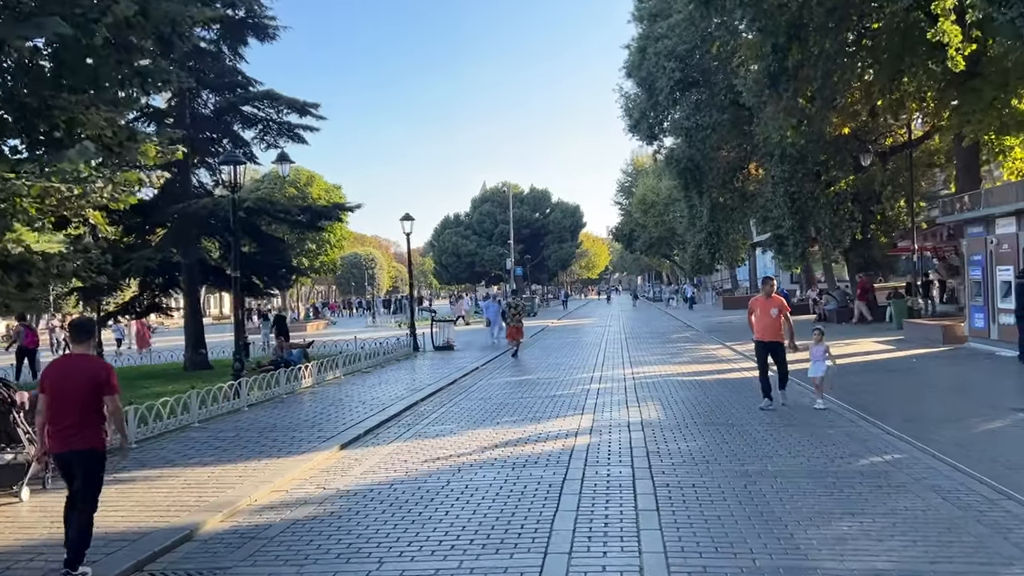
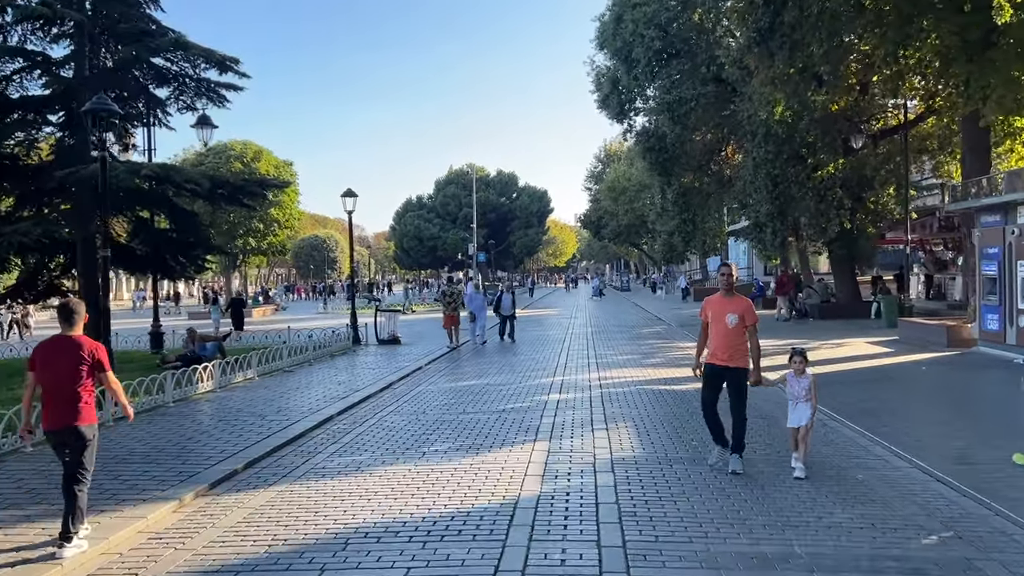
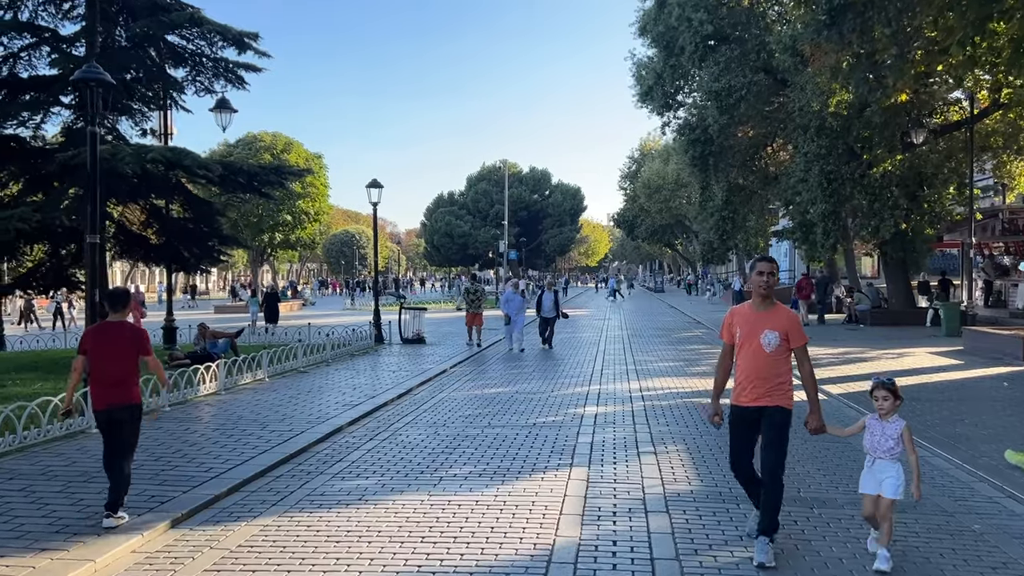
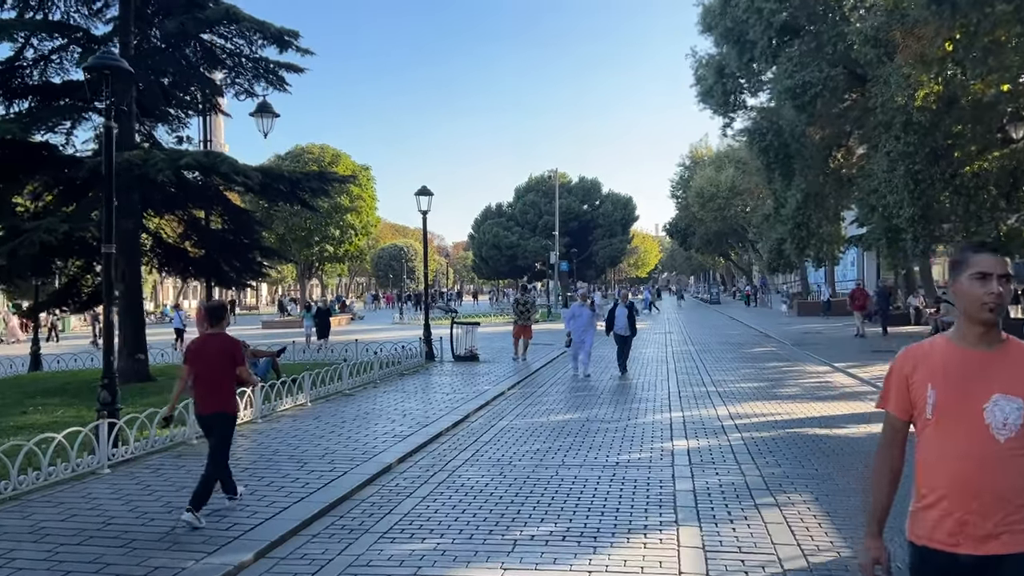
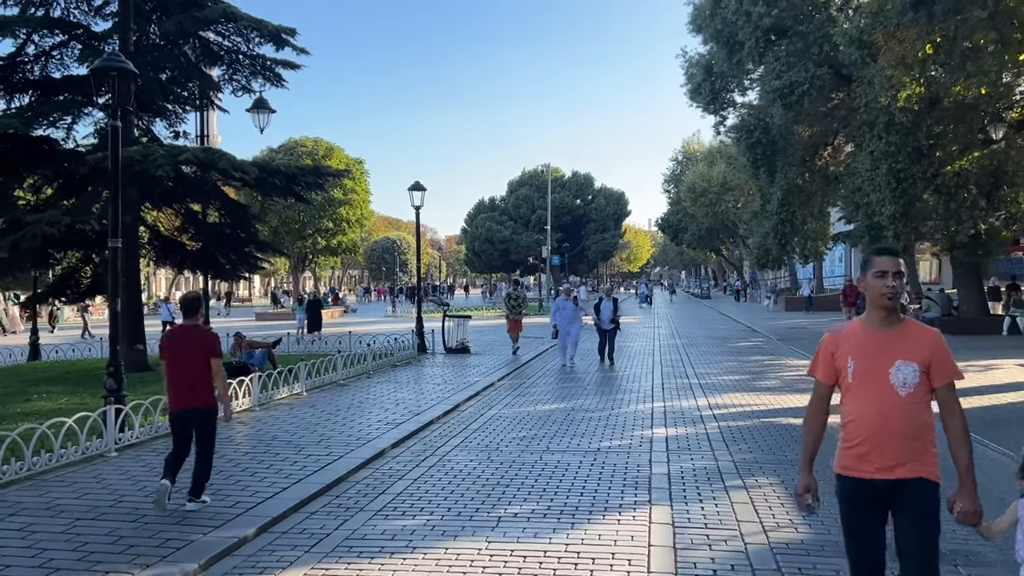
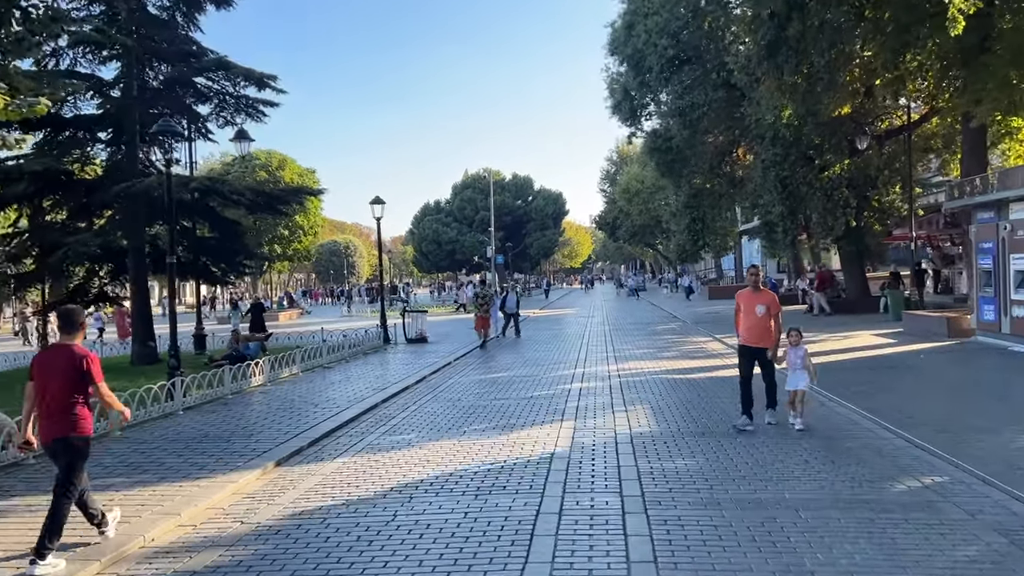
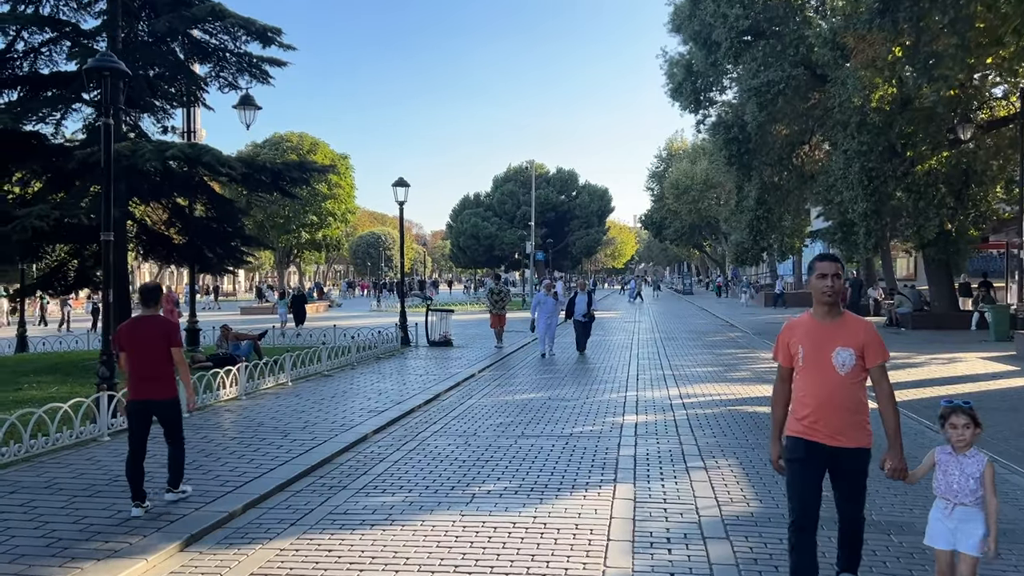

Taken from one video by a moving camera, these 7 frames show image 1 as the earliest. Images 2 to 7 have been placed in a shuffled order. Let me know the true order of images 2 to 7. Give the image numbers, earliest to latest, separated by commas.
6, 2, 3, 7, 5, 4
